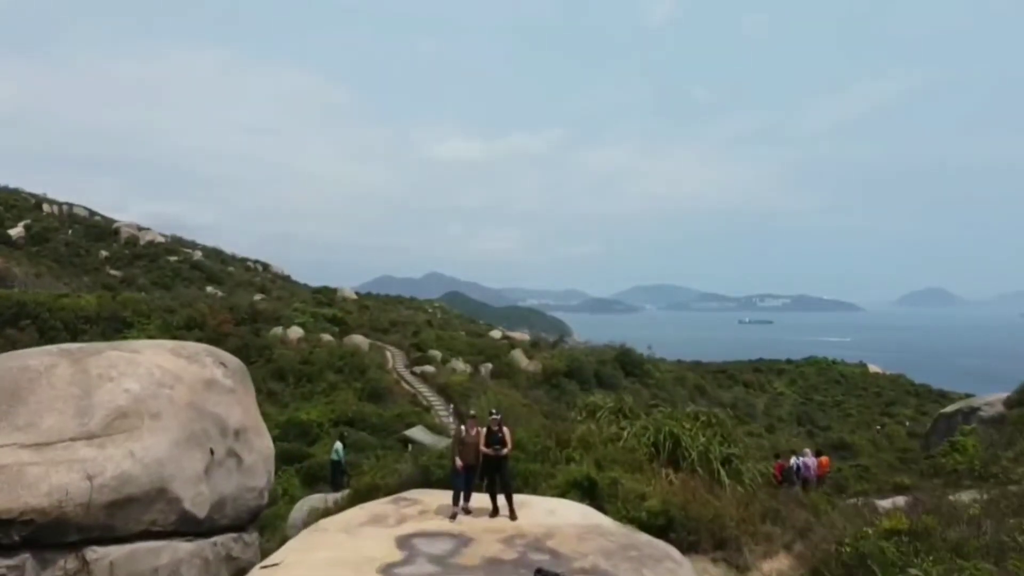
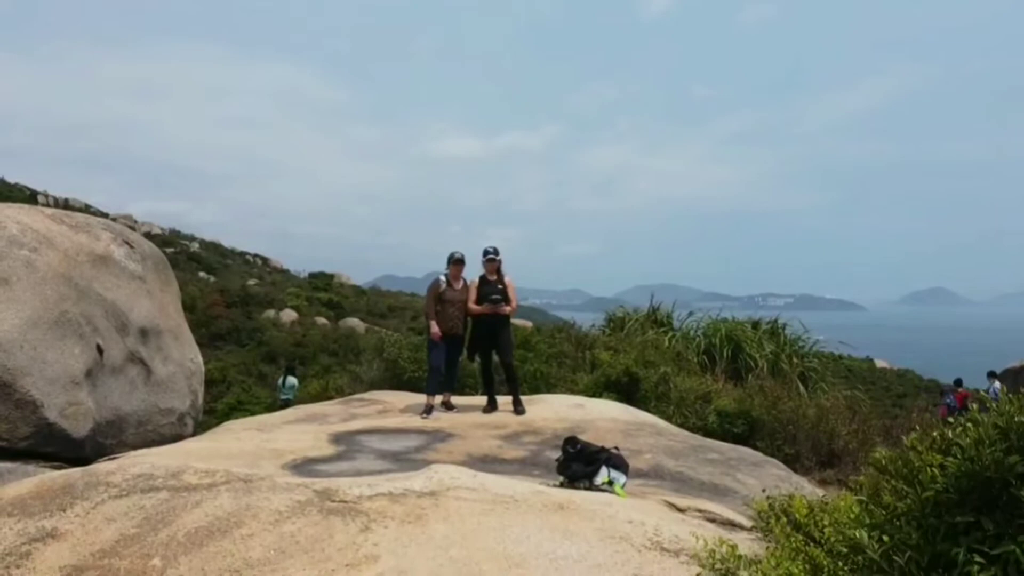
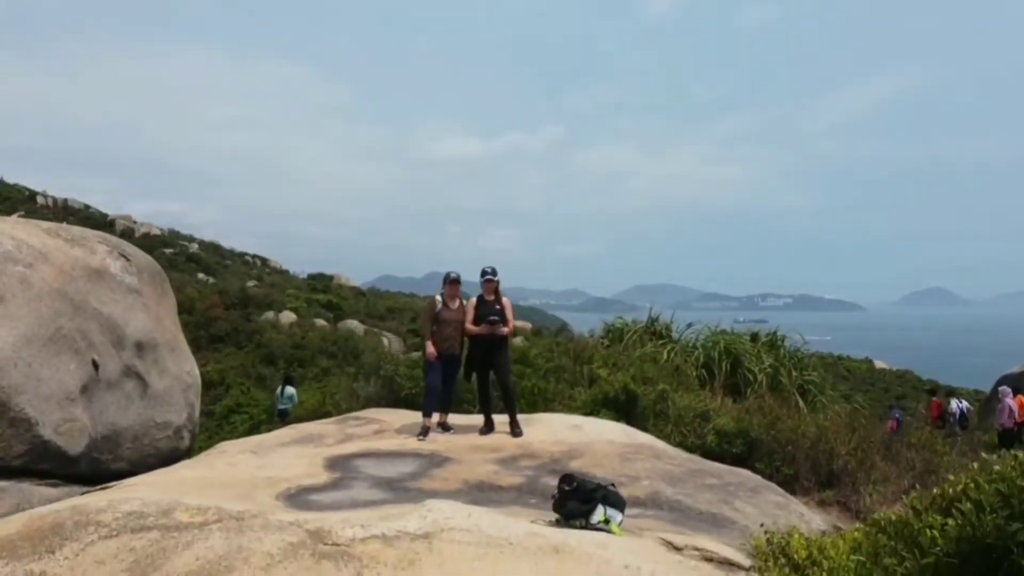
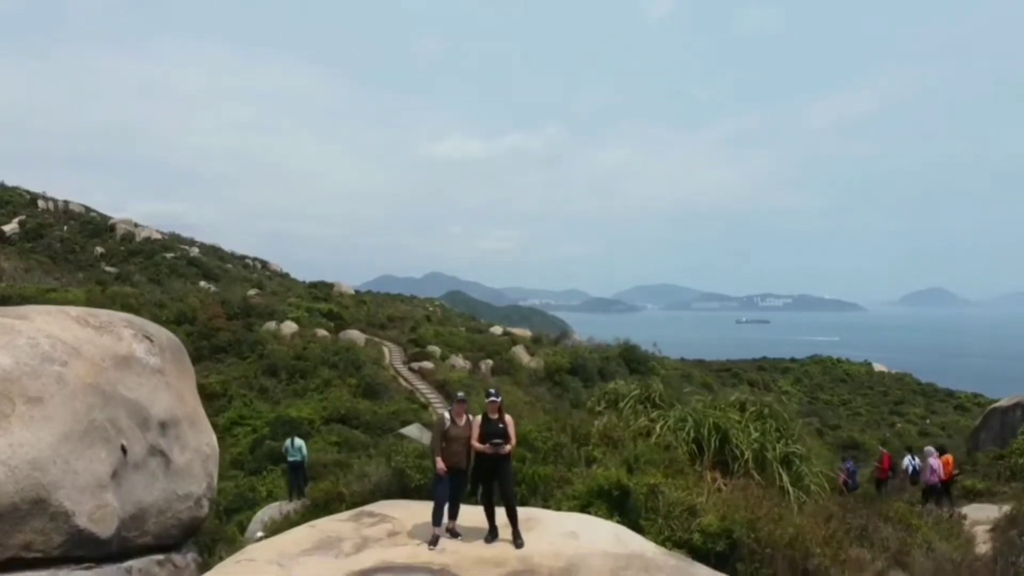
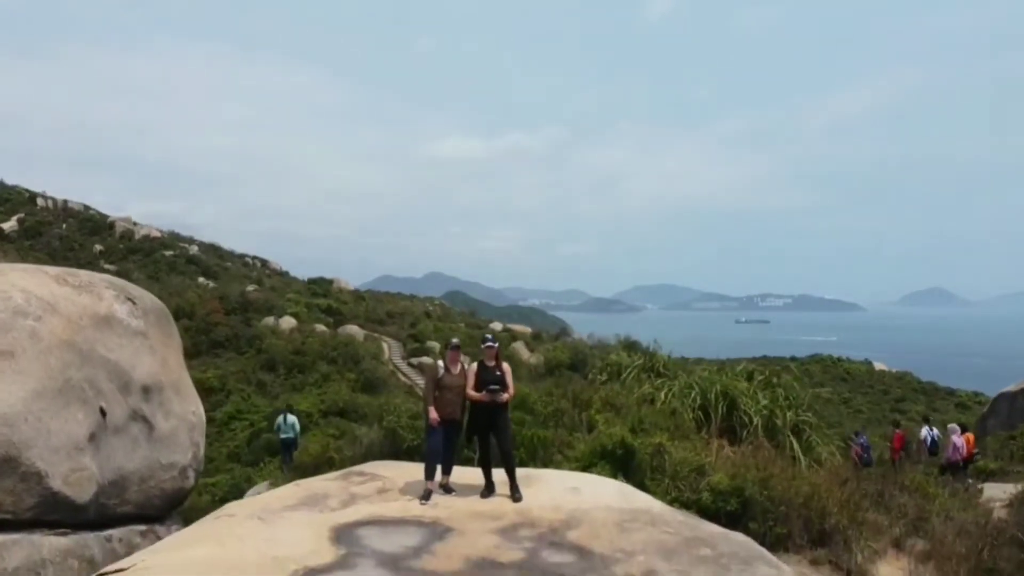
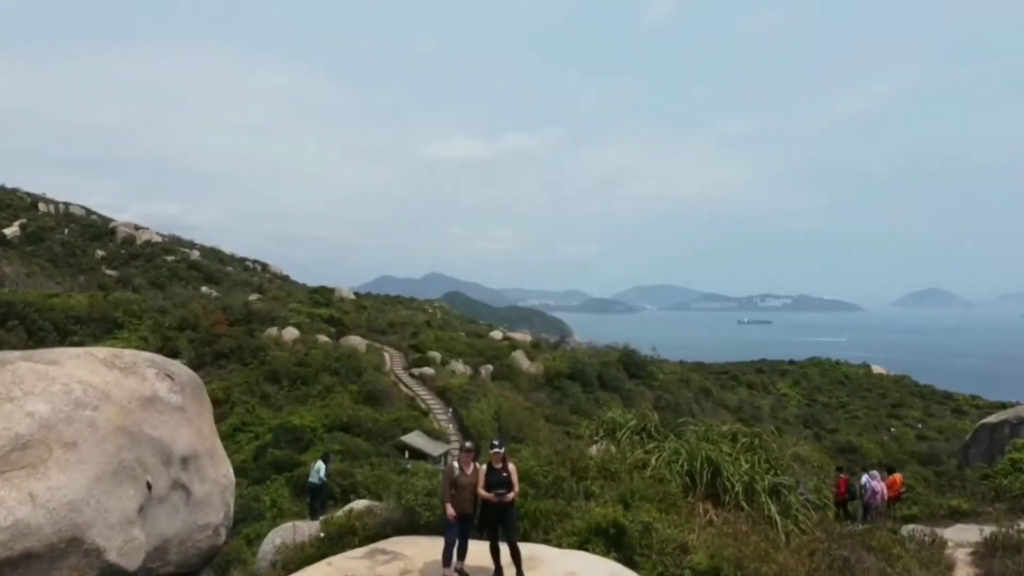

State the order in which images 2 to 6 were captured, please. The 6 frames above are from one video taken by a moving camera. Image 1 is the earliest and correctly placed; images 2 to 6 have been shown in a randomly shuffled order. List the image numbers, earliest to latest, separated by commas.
6, 4, 5, 3, 2
